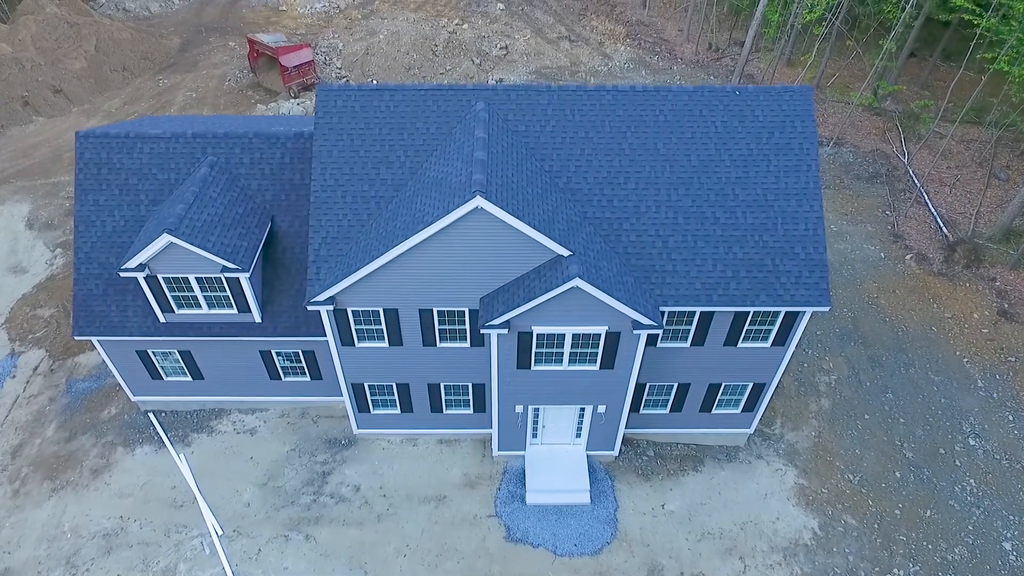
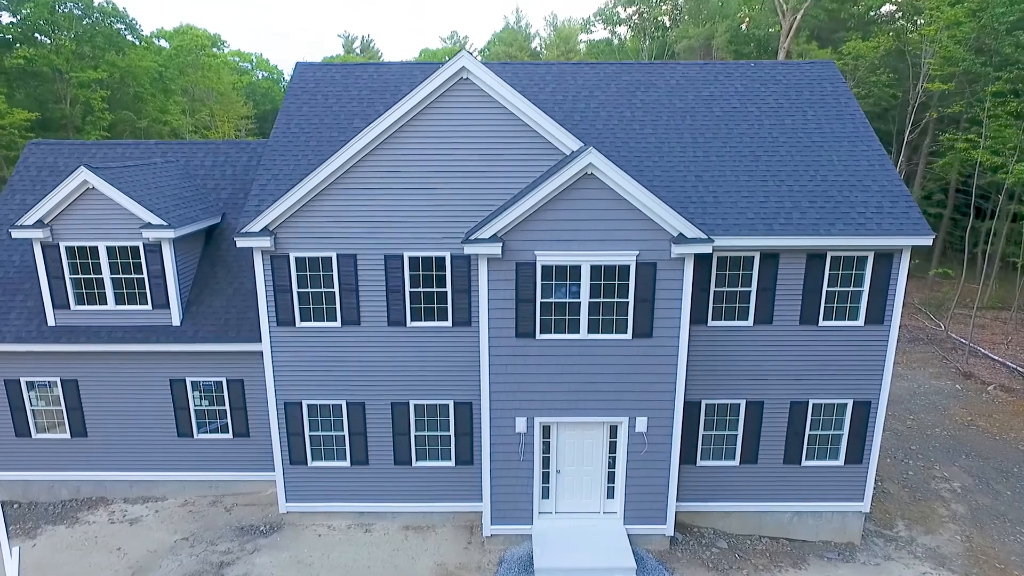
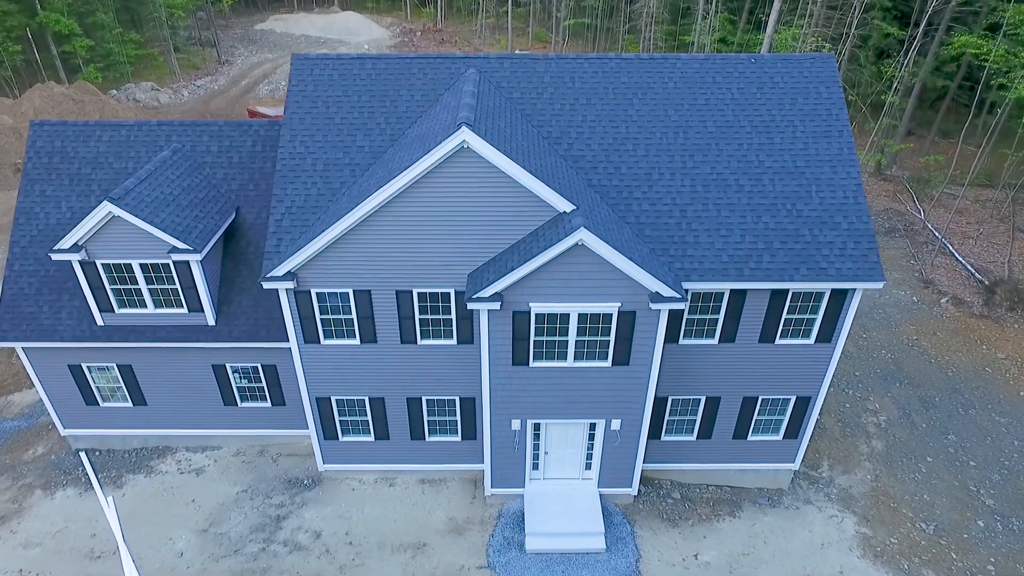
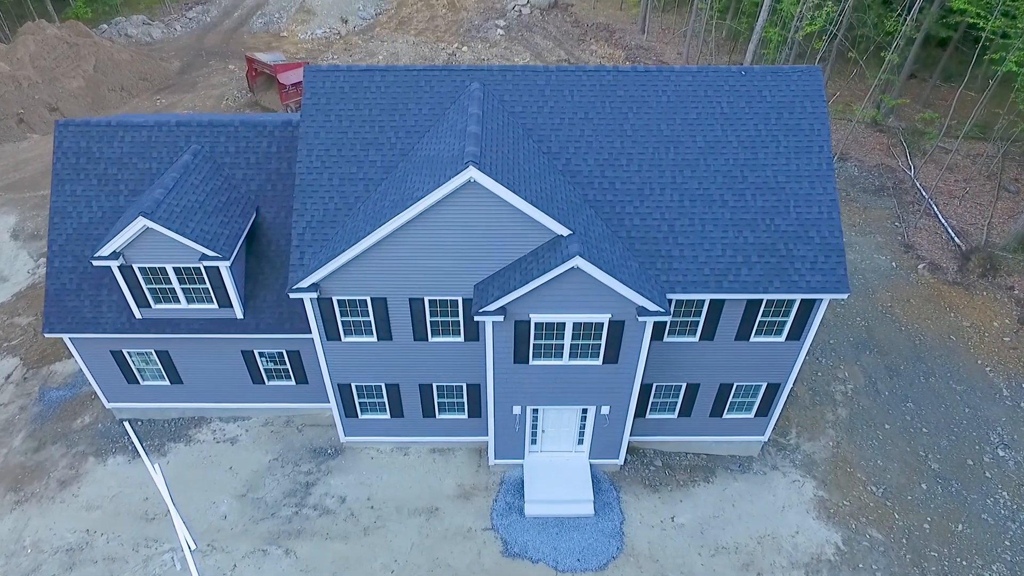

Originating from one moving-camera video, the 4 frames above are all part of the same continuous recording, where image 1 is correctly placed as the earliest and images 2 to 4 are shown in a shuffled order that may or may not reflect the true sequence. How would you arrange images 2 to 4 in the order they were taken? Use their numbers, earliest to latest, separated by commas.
4, 3, 2
